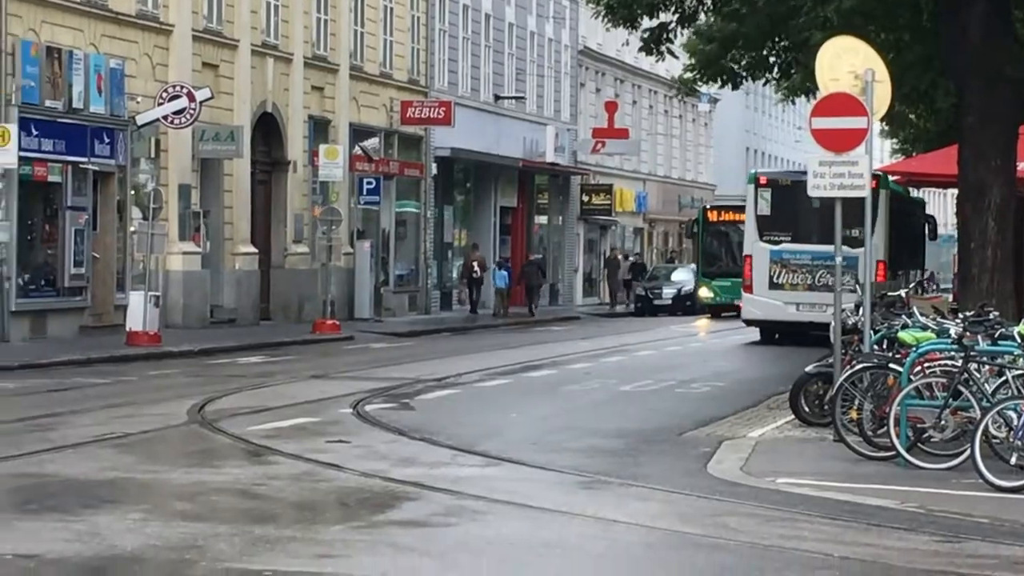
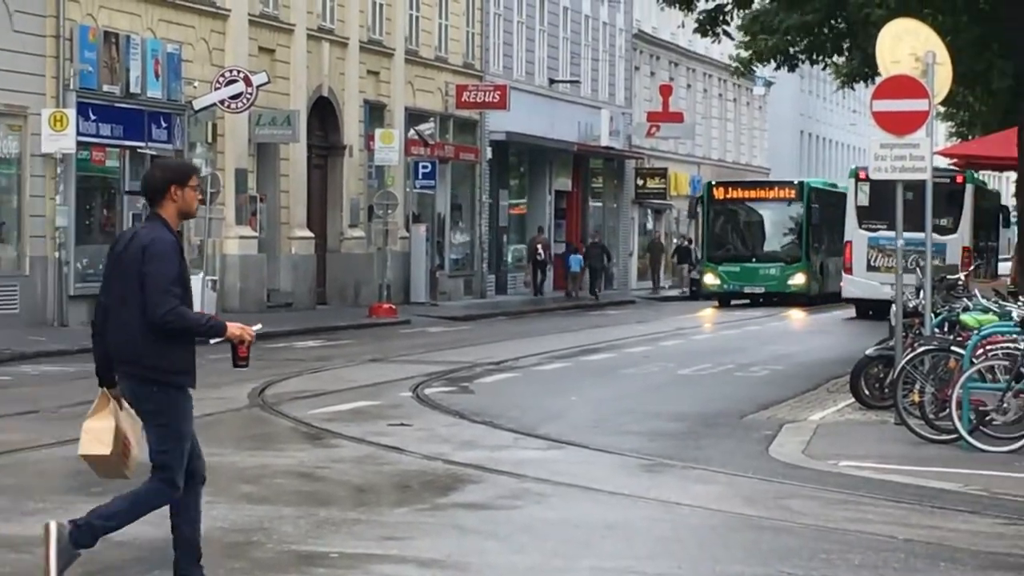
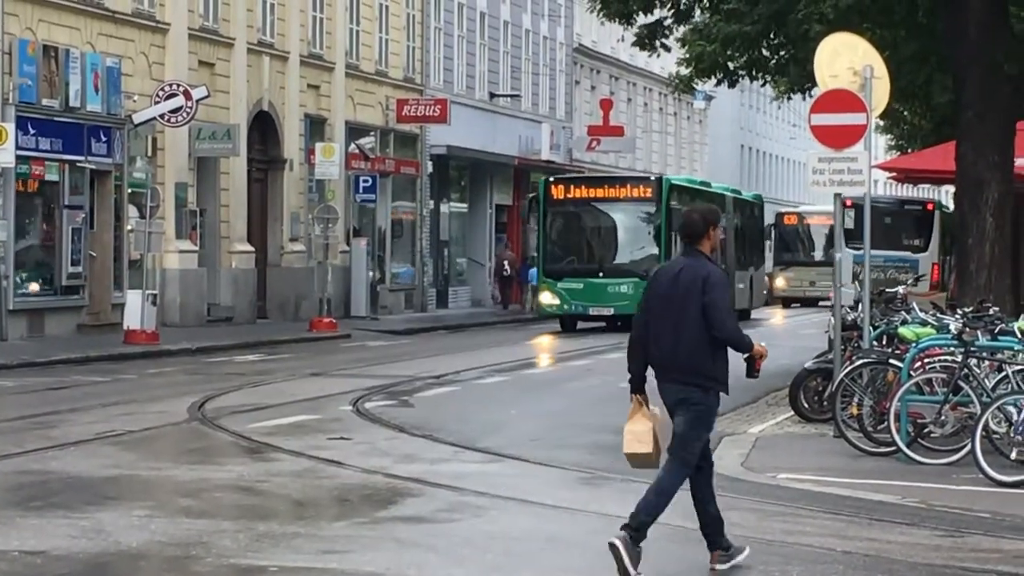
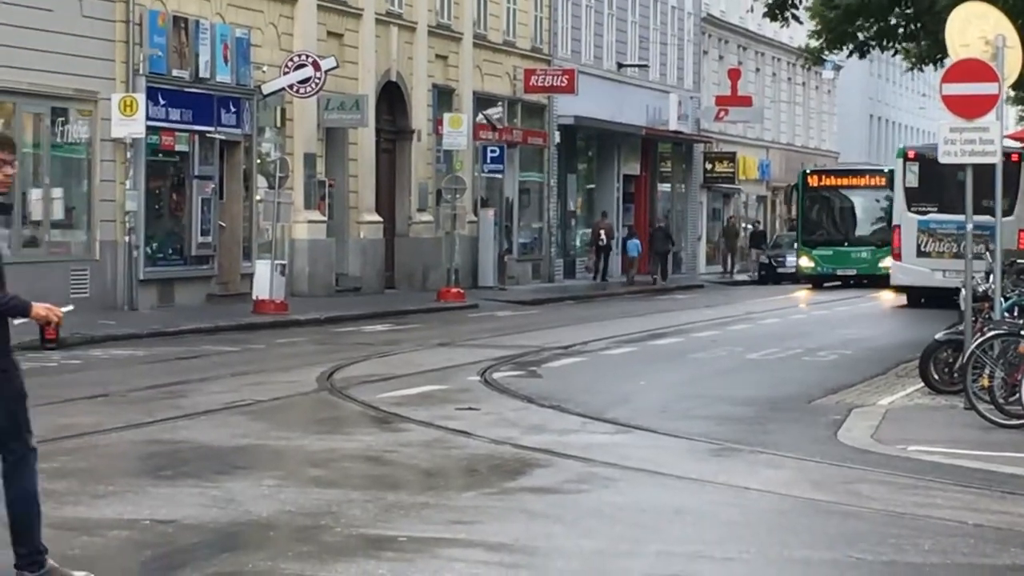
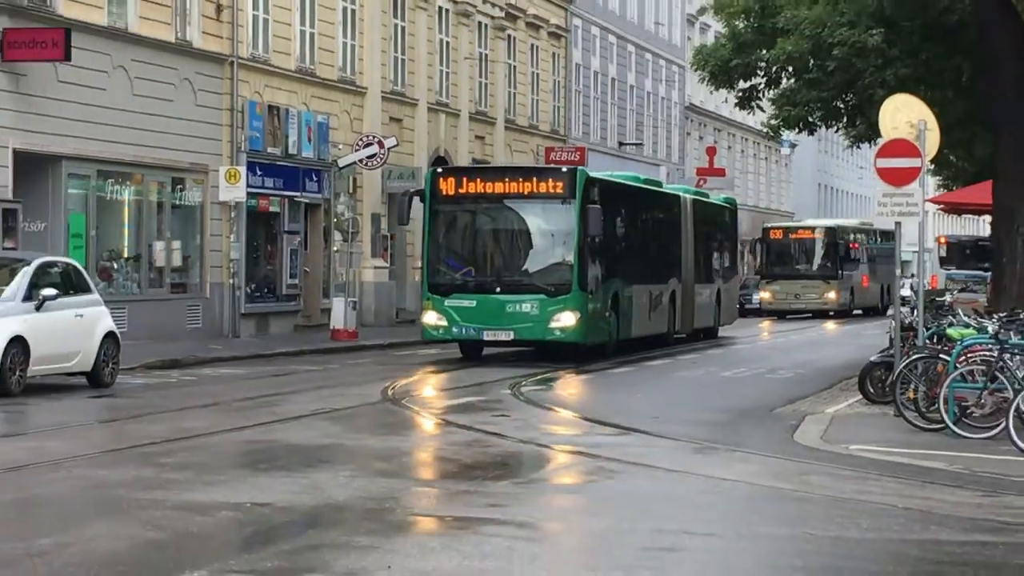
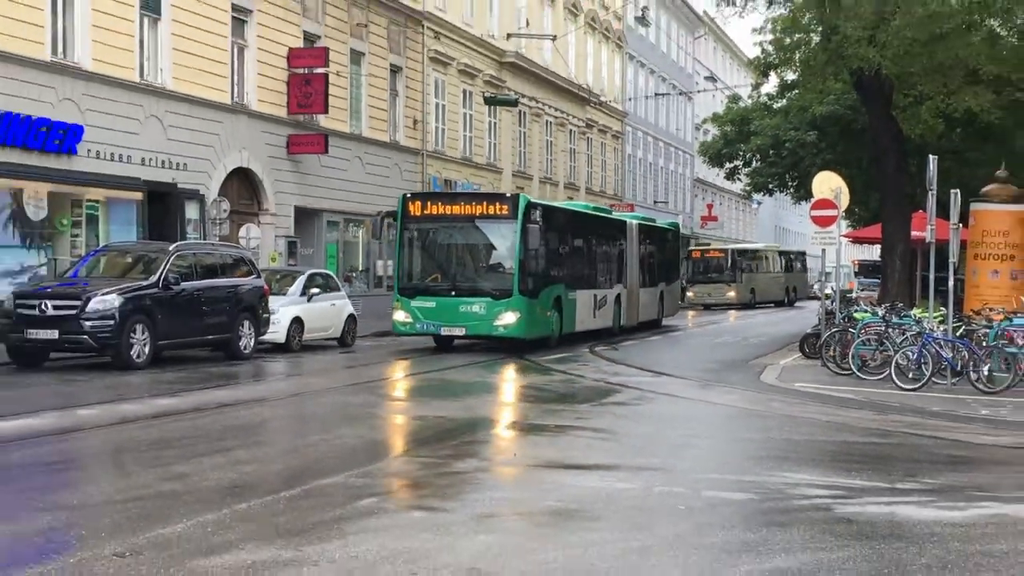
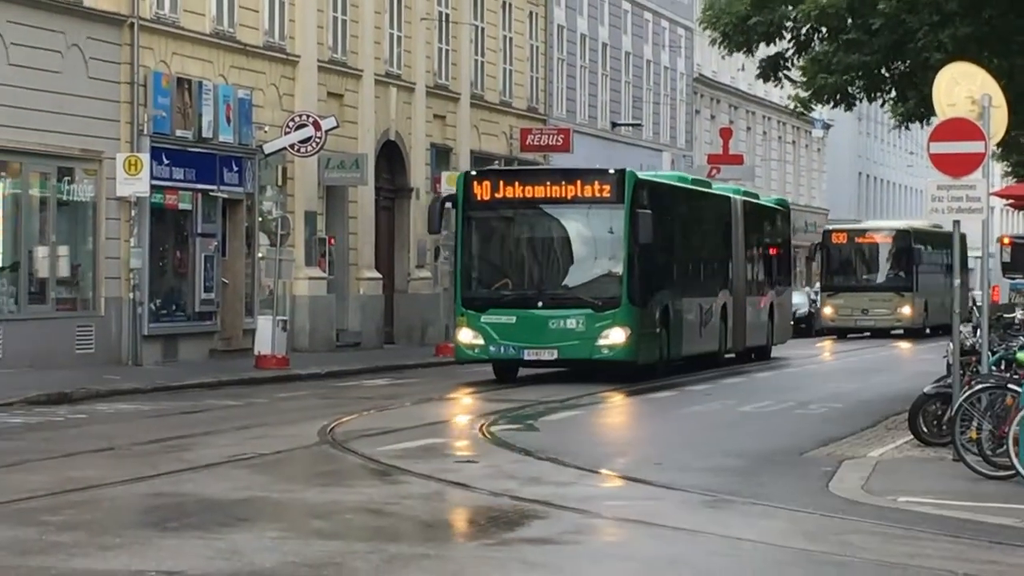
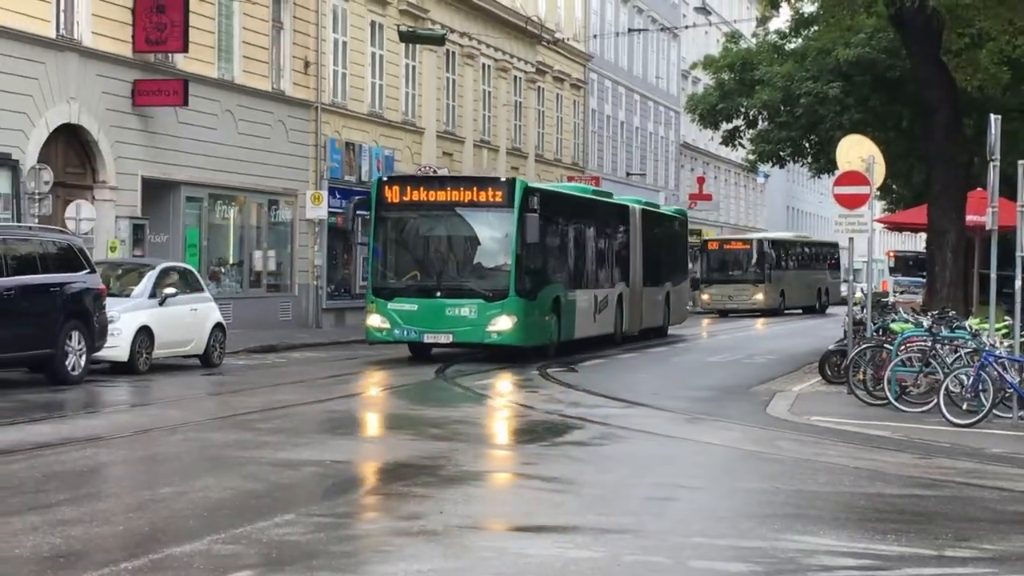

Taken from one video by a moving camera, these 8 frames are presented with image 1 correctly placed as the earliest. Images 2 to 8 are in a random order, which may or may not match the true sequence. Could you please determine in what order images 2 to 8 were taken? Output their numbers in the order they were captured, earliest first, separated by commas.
4, 2, 3, 7, 5, 8, 6
